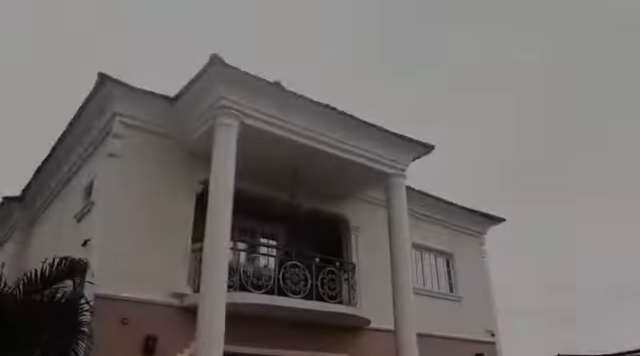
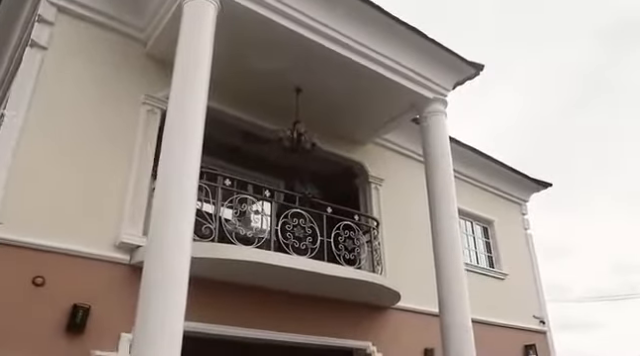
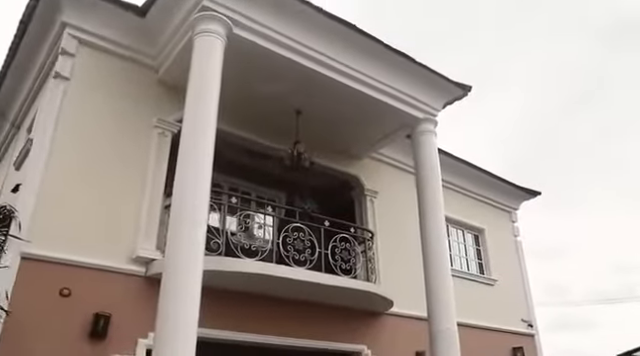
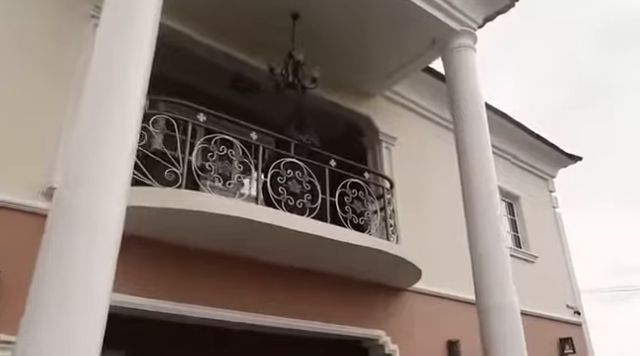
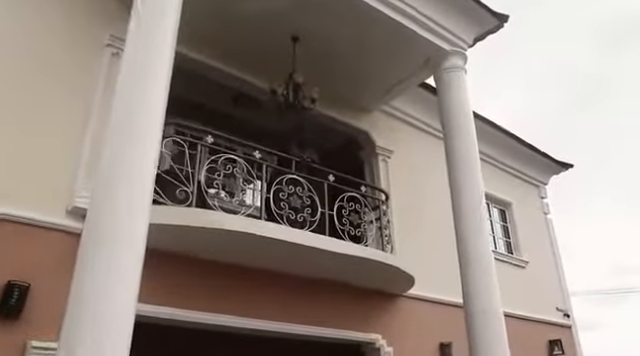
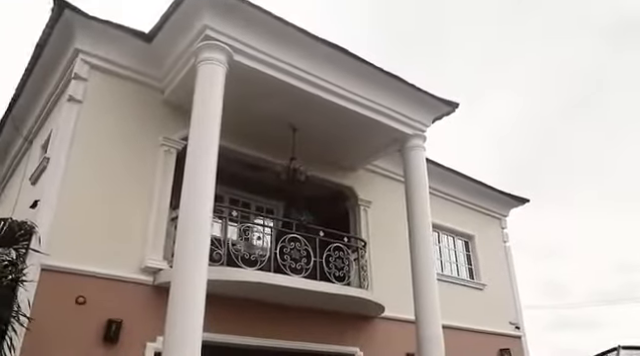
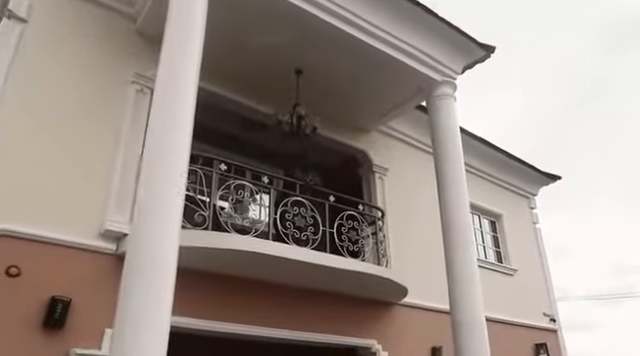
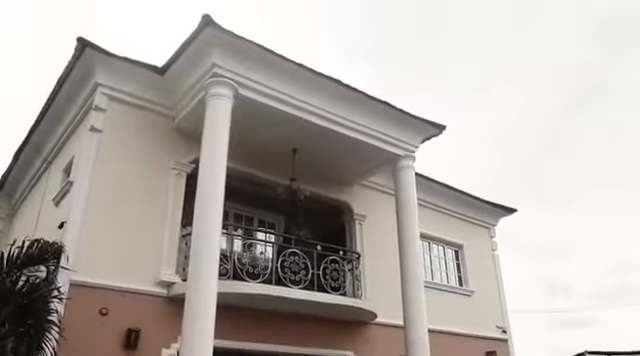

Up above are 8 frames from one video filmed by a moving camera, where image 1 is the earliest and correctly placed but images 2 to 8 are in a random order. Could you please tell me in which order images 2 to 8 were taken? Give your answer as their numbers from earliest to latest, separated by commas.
8, 6, 3, 2, 7, 5, 4
